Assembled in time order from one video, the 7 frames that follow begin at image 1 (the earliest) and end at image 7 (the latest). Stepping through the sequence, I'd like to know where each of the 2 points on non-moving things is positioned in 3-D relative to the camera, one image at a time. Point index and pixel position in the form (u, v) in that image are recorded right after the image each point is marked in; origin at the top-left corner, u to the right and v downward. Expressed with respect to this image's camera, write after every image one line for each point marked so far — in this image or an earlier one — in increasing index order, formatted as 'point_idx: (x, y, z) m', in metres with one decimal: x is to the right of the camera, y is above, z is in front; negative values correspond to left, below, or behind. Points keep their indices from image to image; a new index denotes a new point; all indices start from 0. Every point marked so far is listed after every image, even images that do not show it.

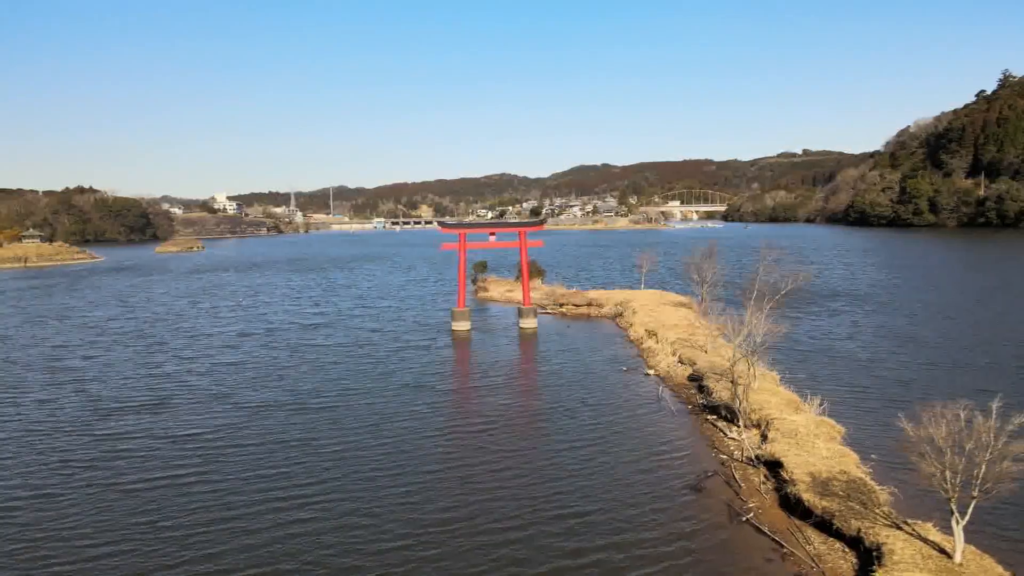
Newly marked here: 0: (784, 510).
0: (+2.5, -2.1, +7.2) m
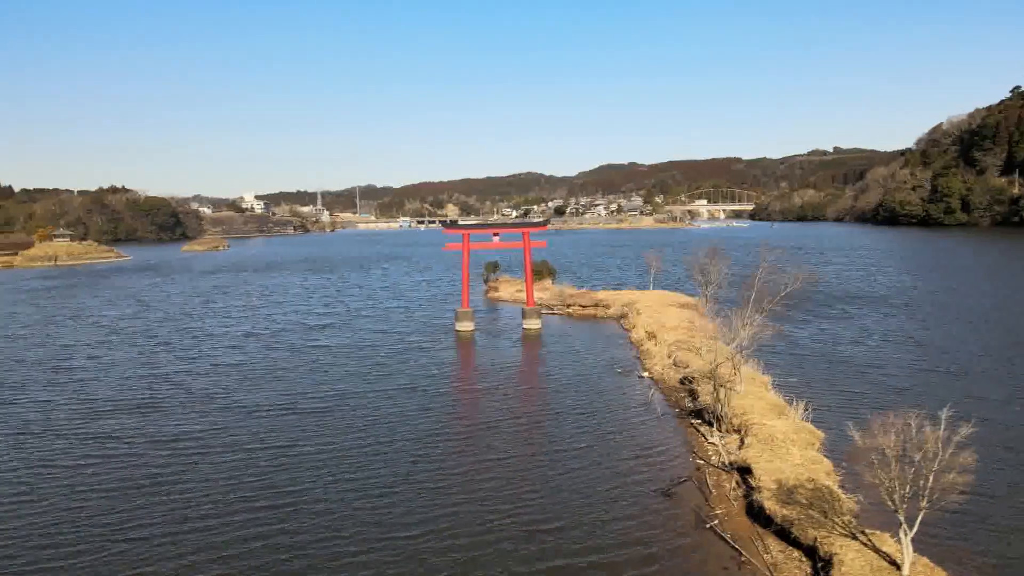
0: (+2.2, -2.1, +7.1) m
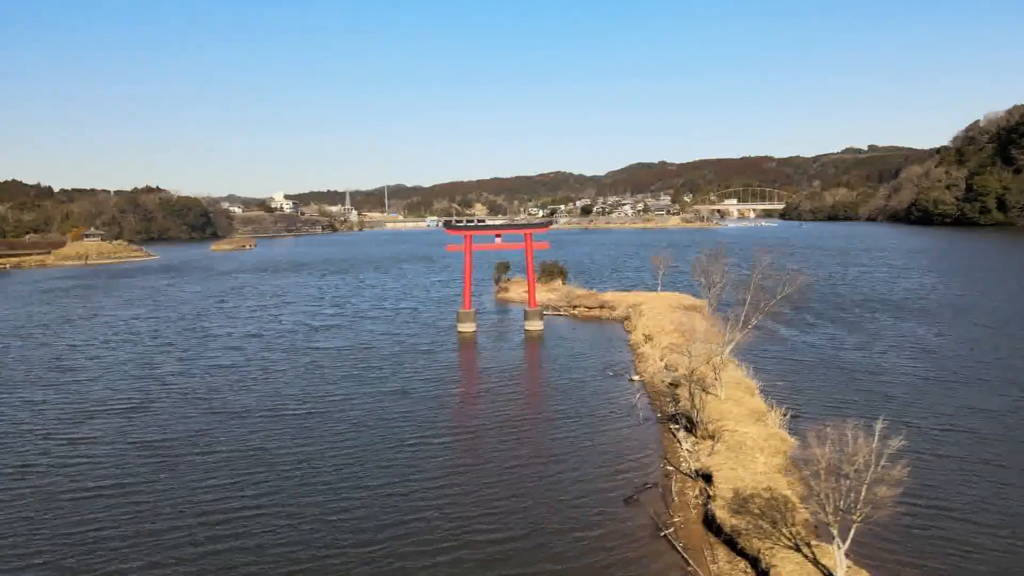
0: (+1.8, -2.2, +7.1) m
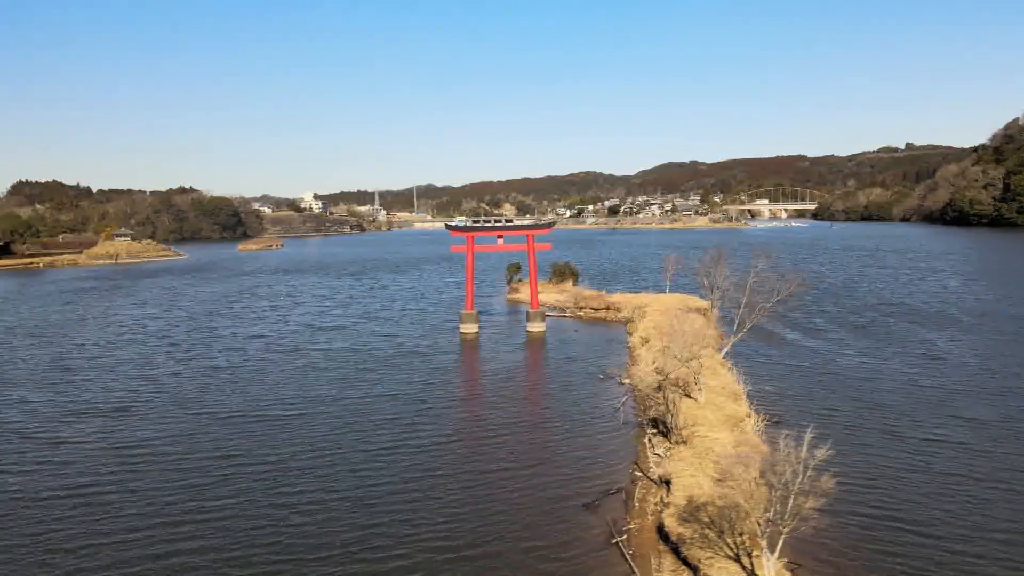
0: (+1.3, -2.3, +7.0) m
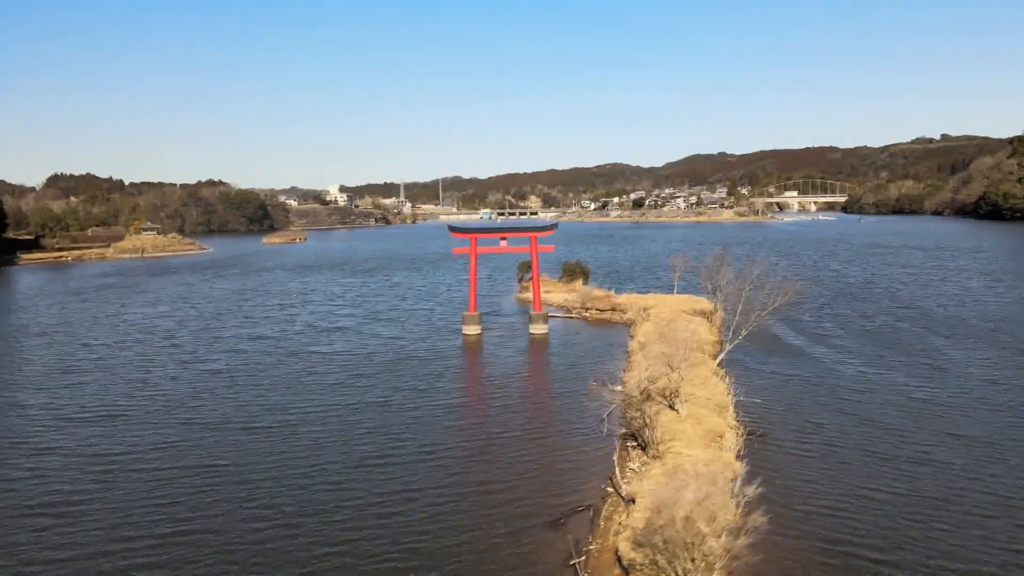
0: (+0.9, -2.5, +7.0) m
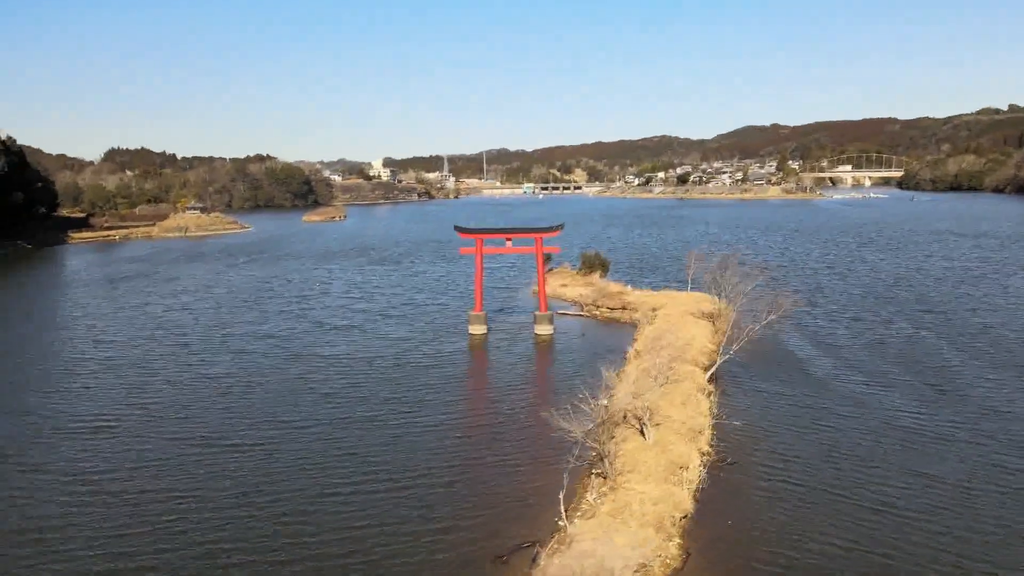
0: (+0.3, -2.9, +7.1) m
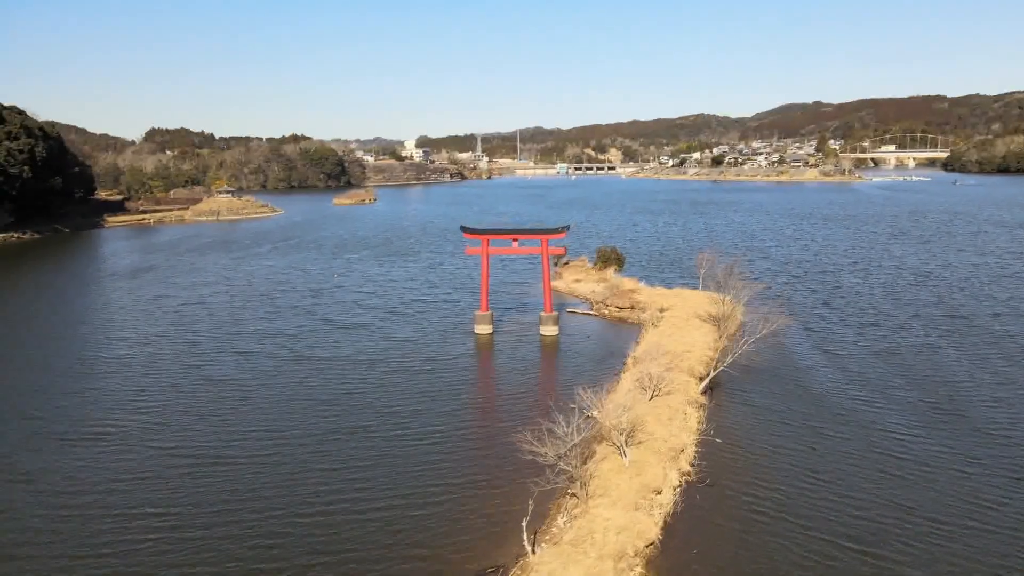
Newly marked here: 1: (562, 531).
0: (-0.2, -3.3, +7.2) m
1: (+0.6, -2.8, +8.8) m
